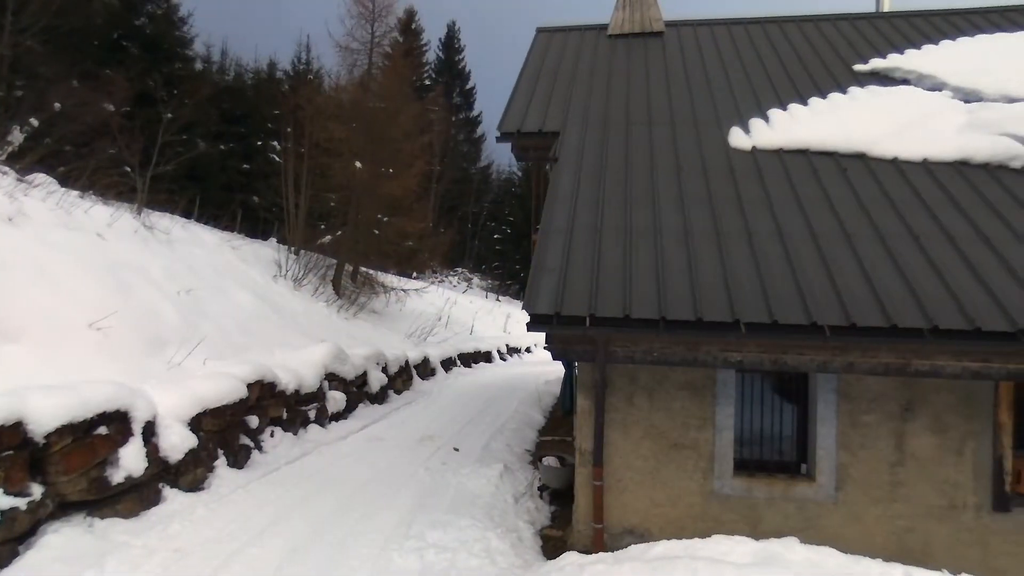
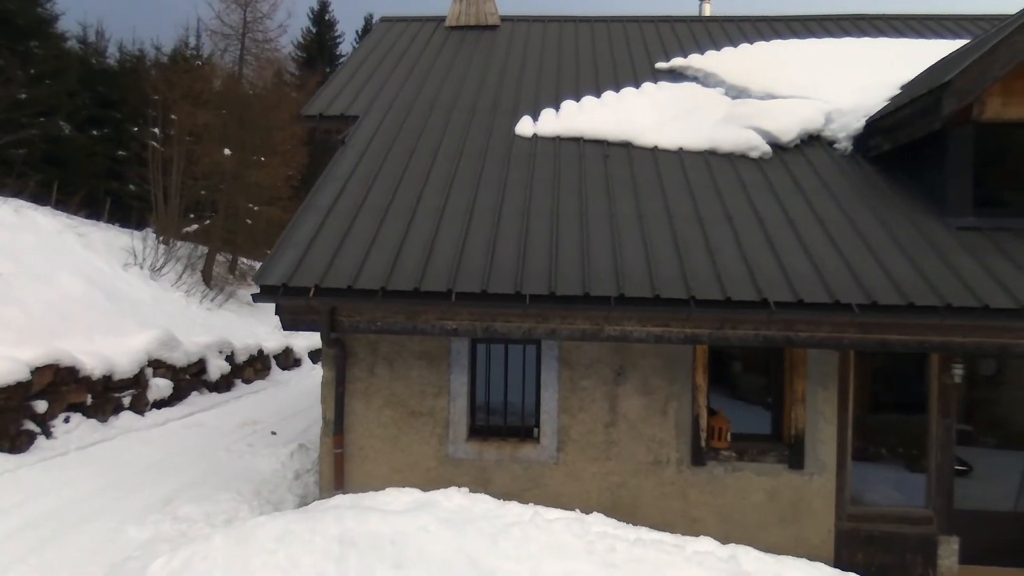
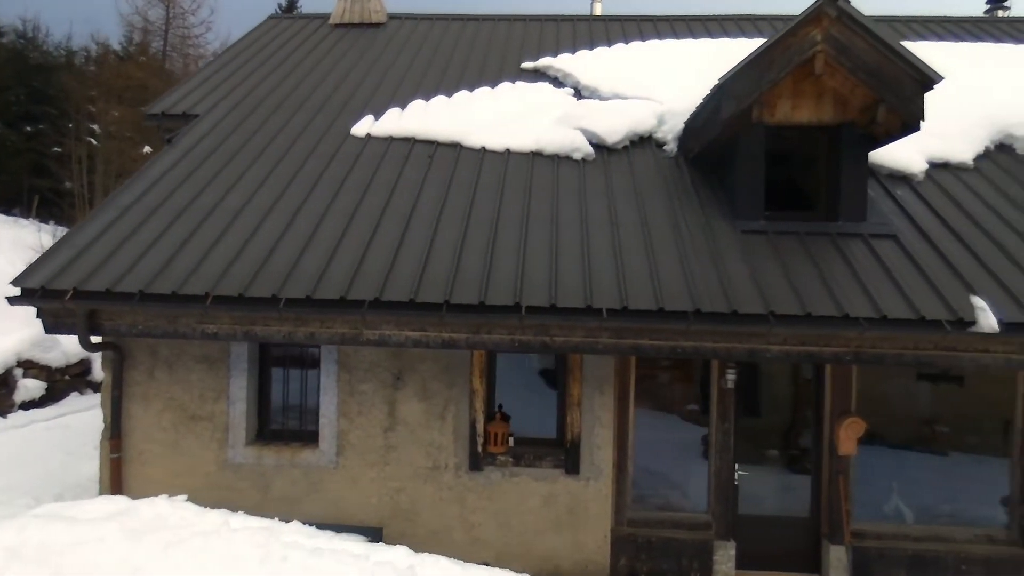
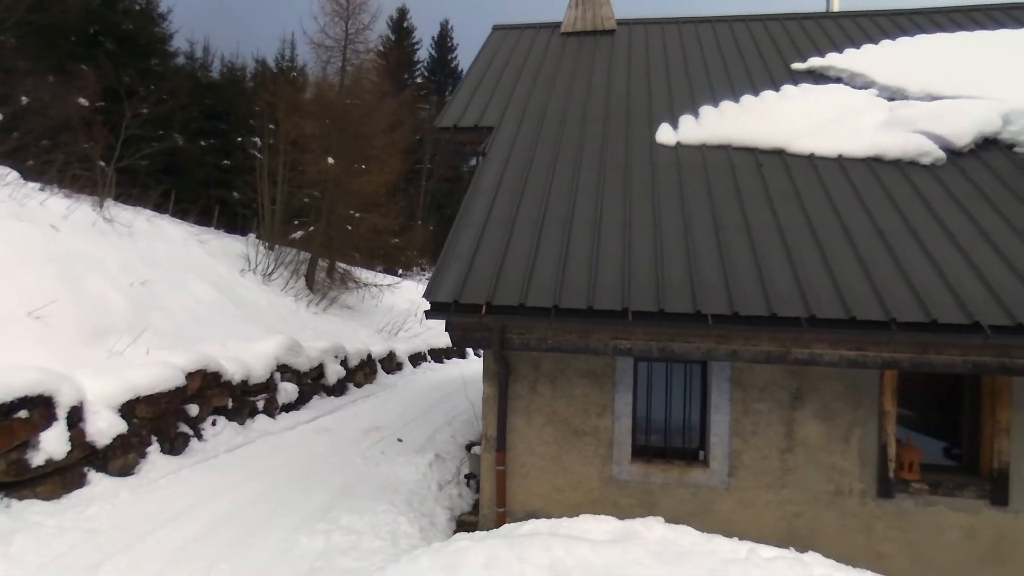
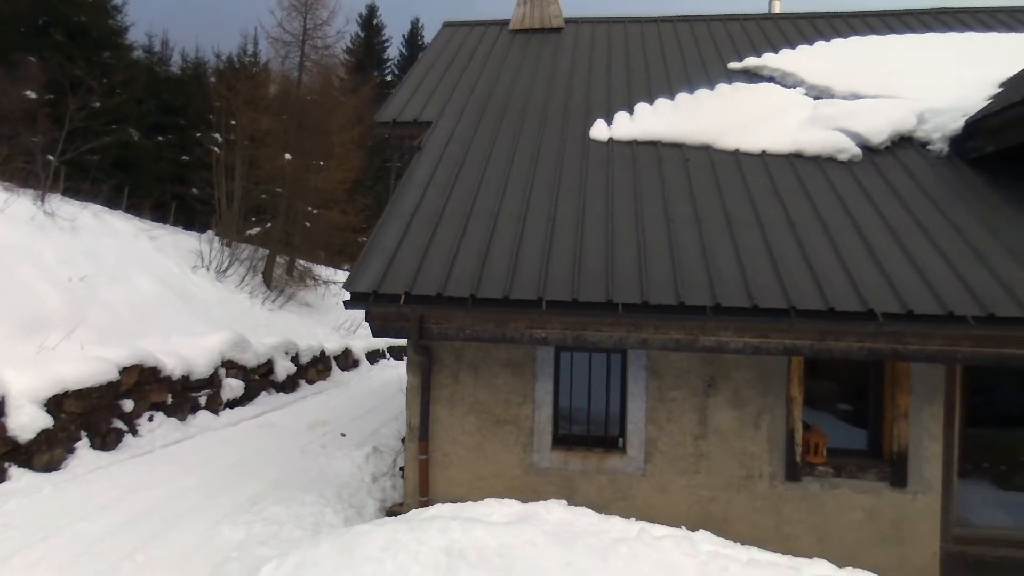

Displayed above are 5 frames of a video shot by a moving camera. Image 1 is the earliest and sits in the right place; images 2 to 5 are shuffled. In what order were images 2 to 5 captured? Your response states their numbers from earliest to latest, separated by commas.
4, 5, 2, 3
